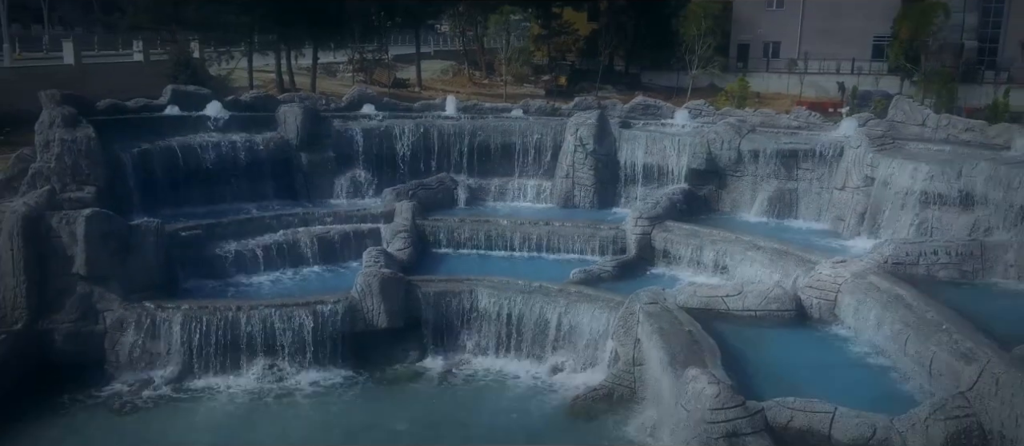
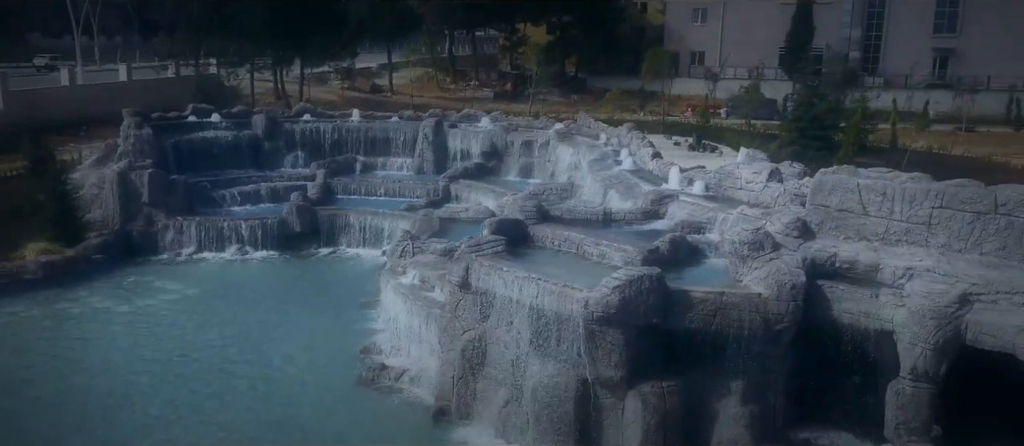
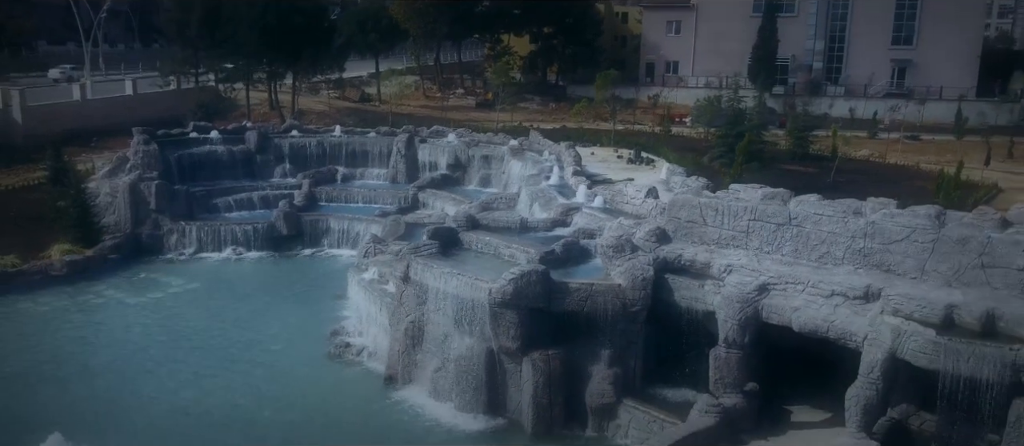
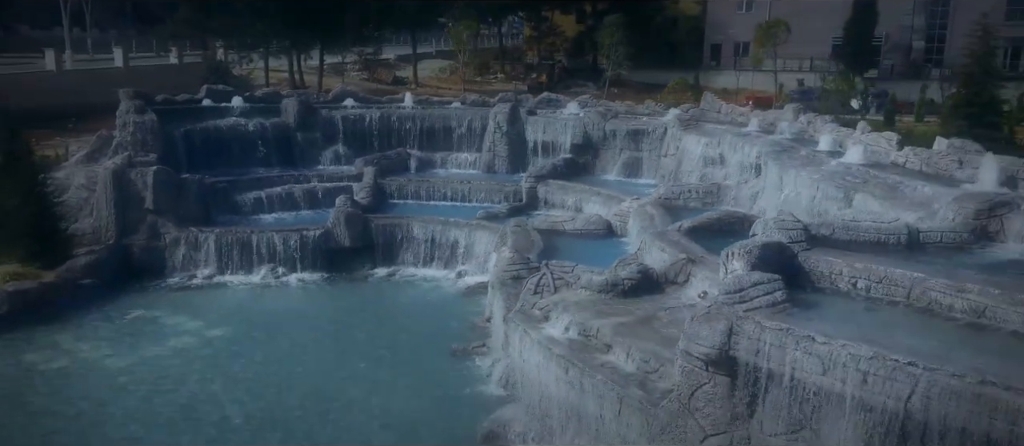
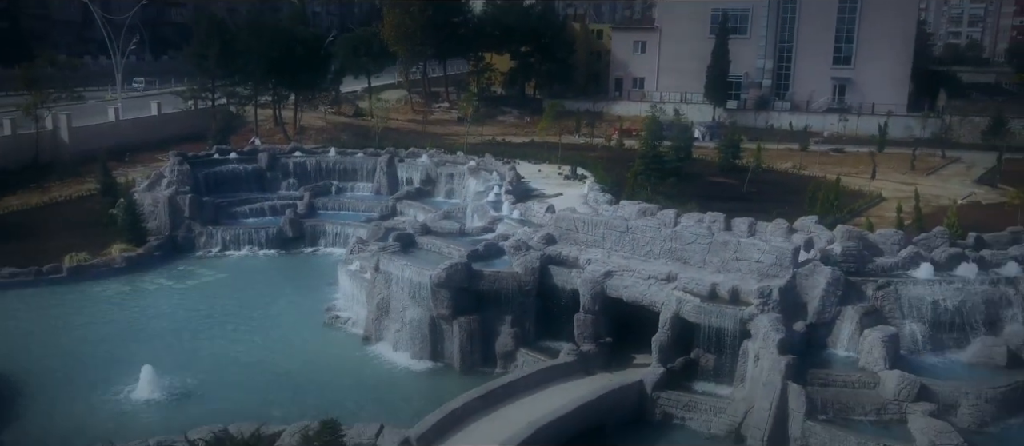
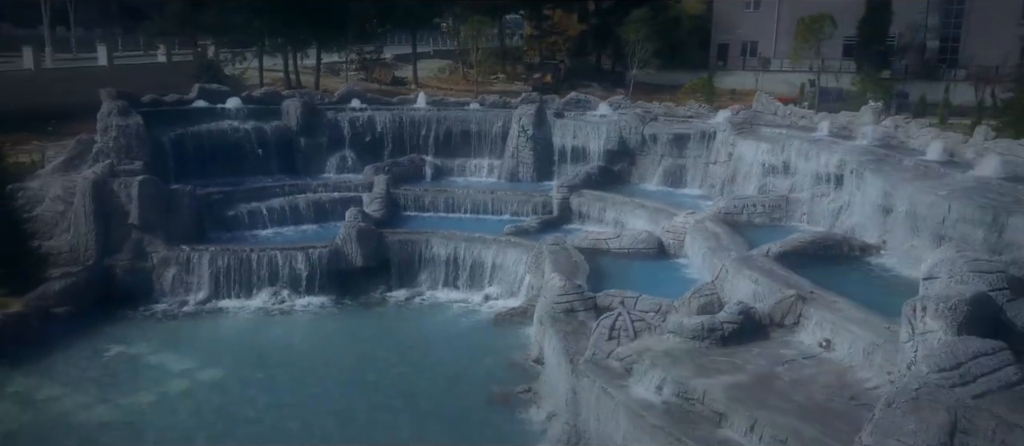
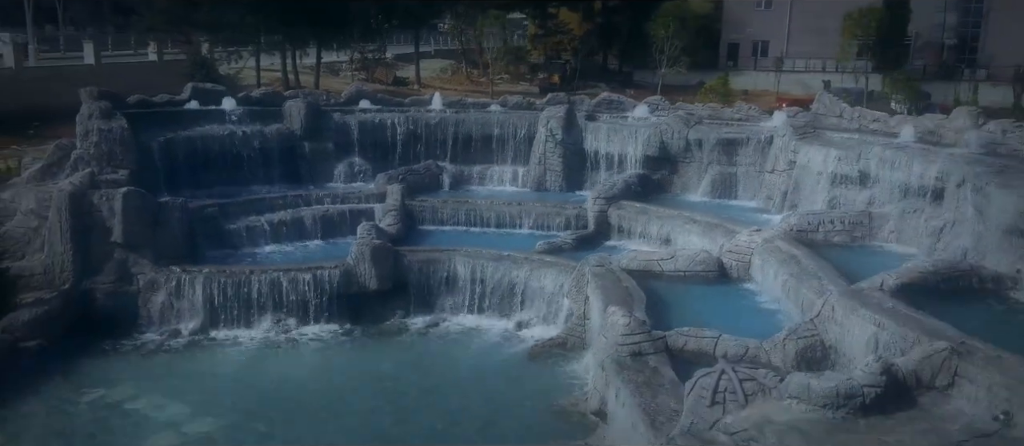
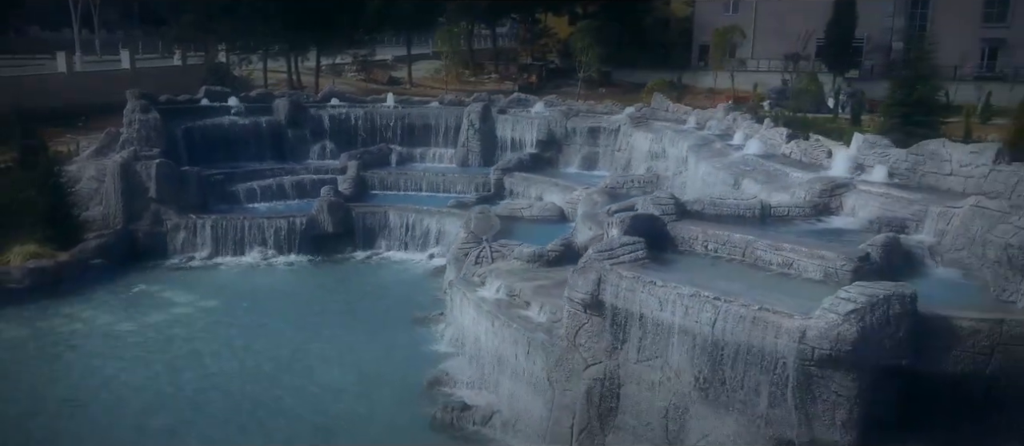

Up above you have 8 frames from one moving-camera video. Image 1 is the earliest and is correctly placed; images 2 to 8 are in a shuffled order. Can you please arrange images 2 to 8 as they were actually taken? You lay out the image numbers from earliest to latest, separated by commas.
7, 6, 4, 8, 2, 3, 5
